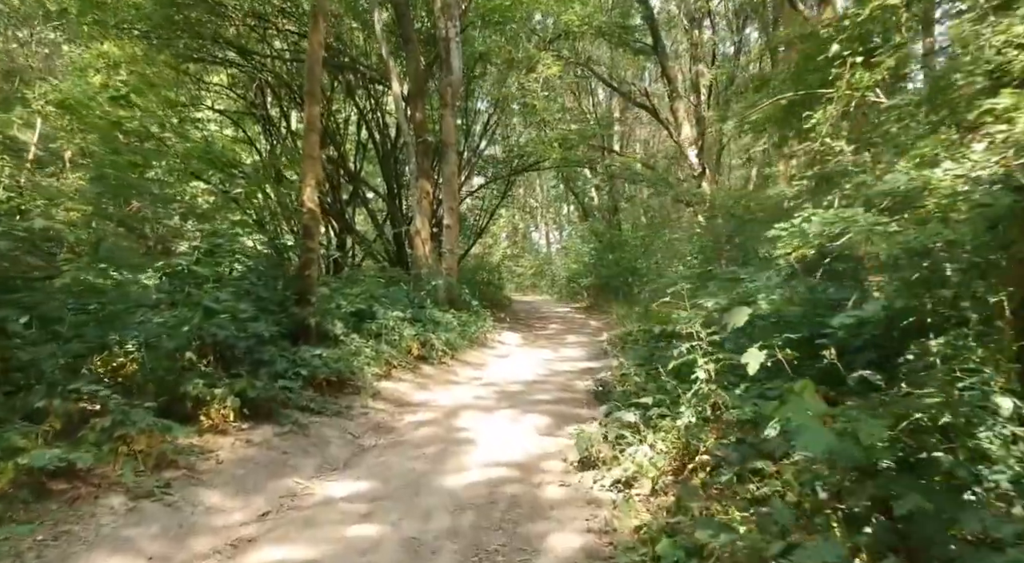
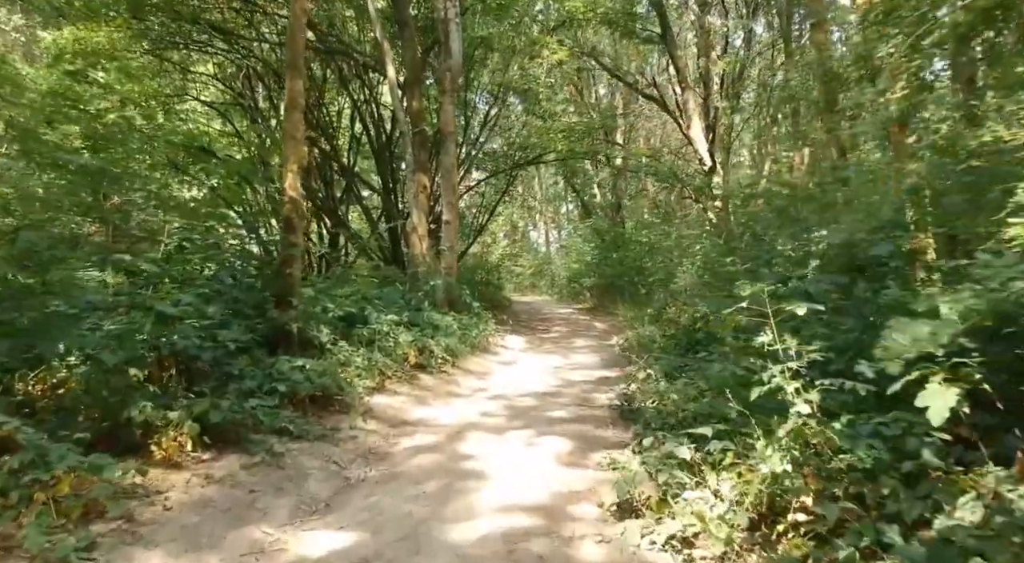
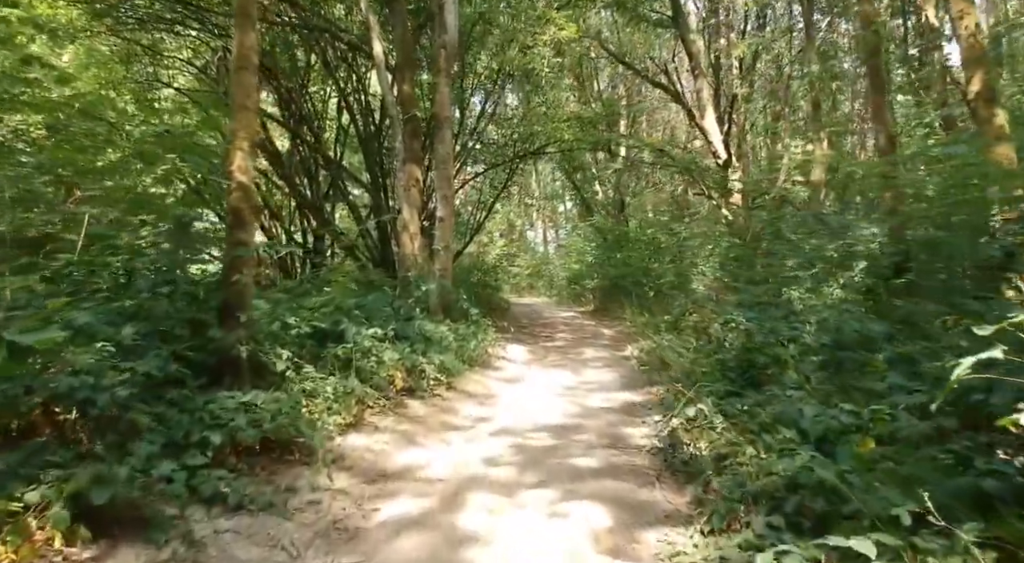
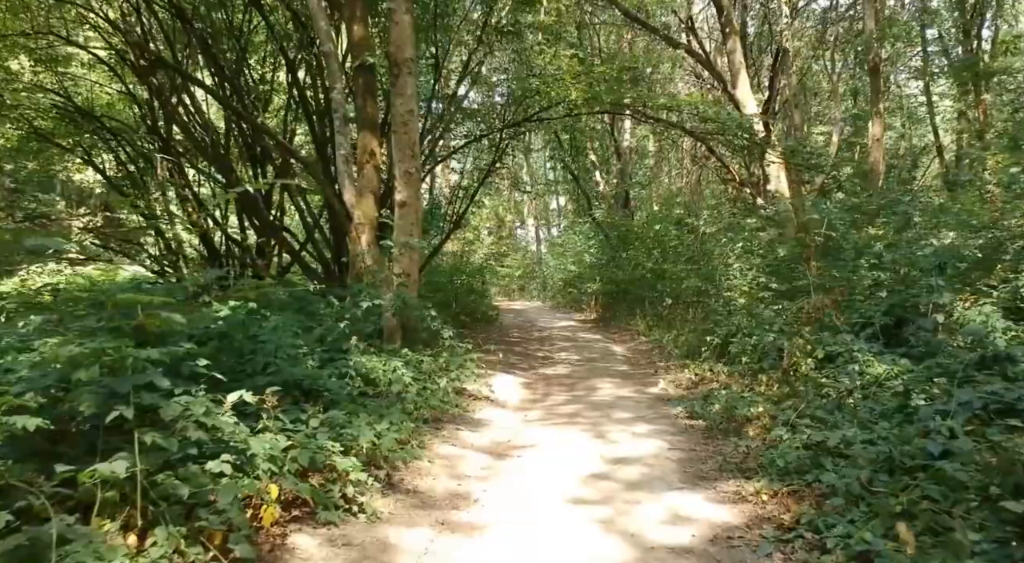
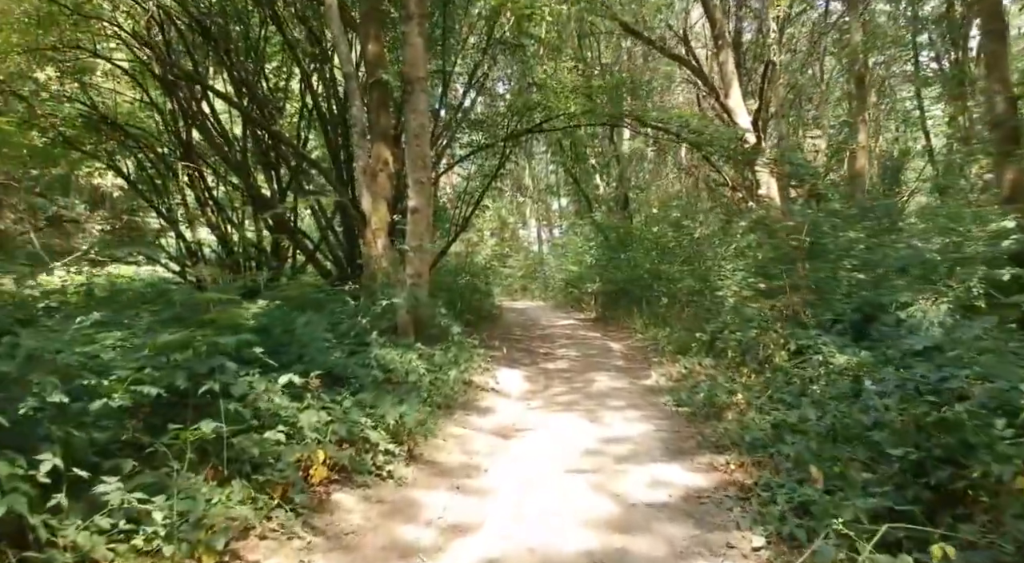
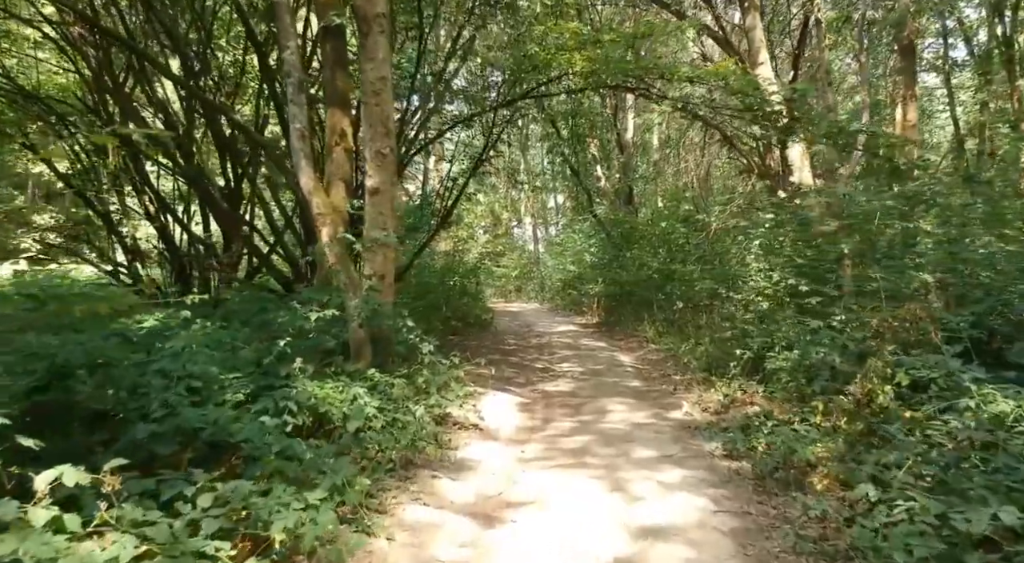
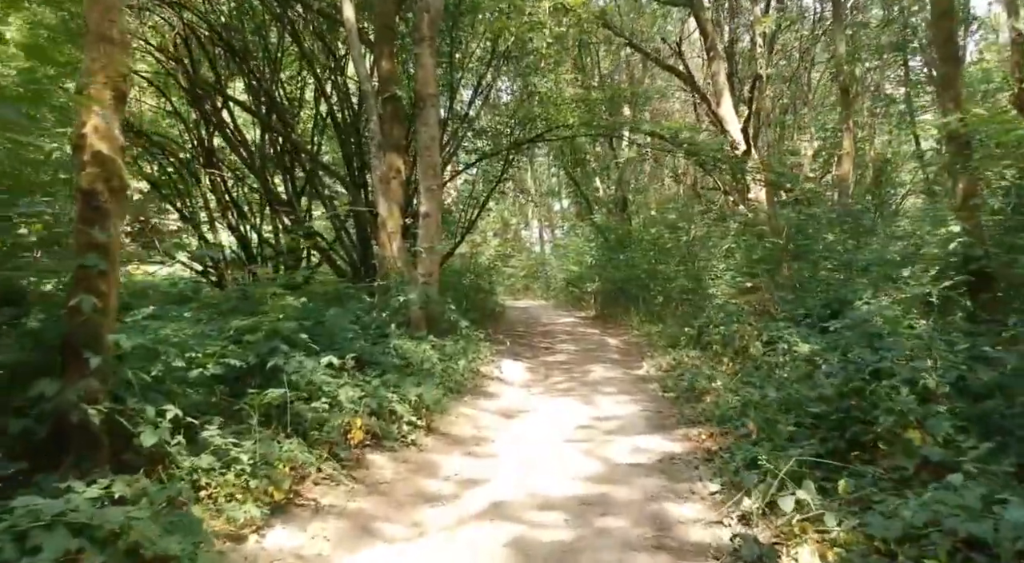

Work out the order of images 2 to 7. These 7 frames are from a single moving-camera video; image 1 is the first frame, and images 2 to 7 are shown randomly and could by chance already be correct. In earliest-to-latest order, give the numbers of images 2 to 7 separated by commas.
2, 3, 7, 5, 4, 6
